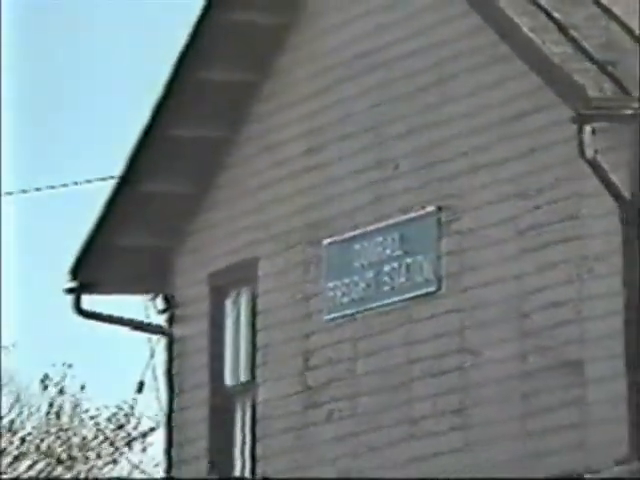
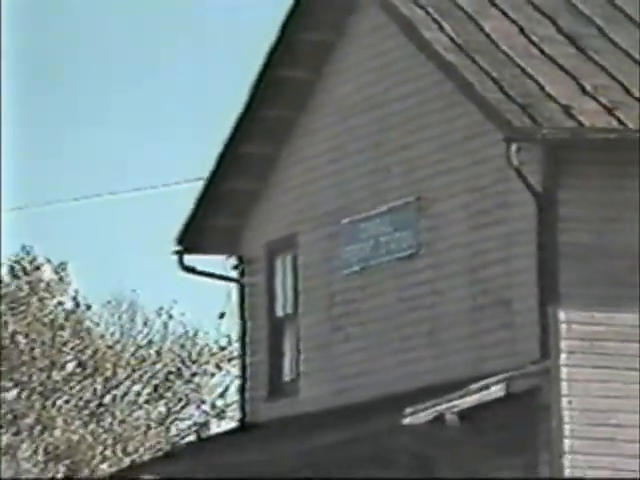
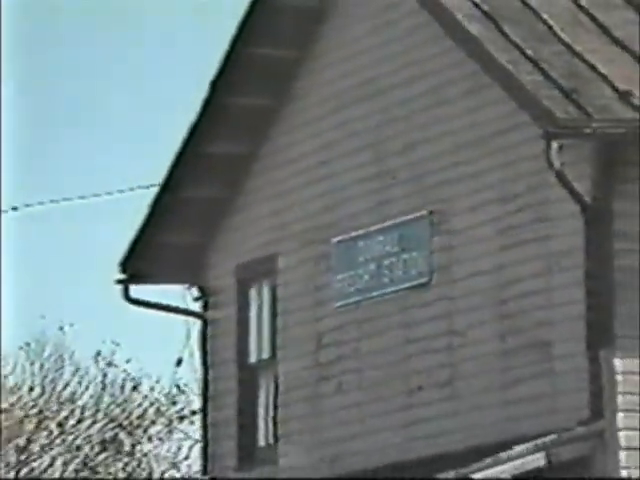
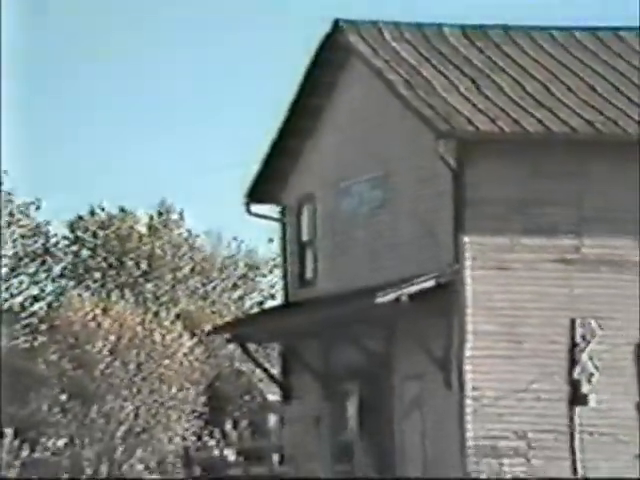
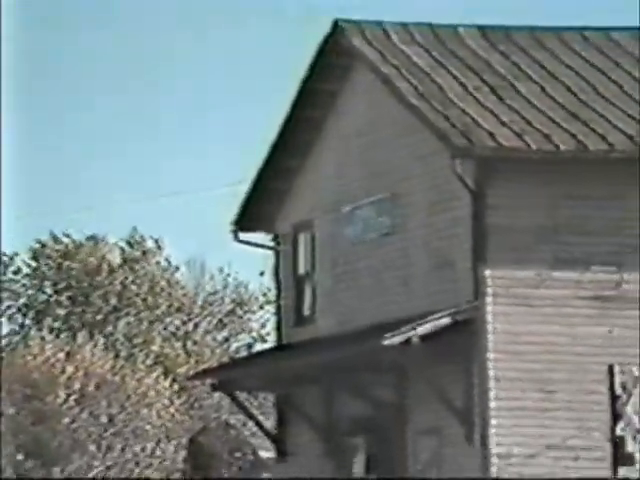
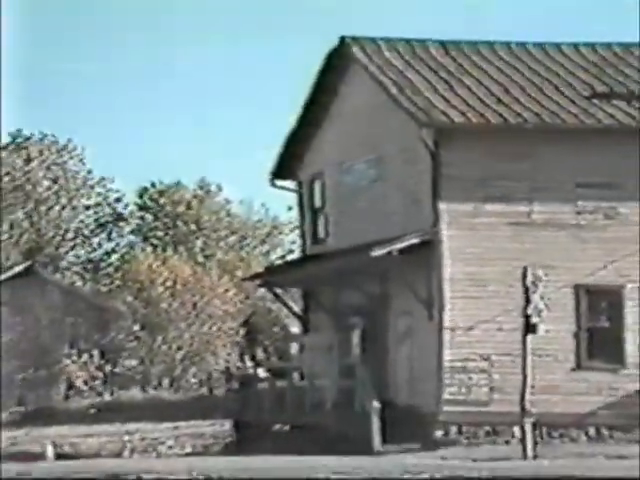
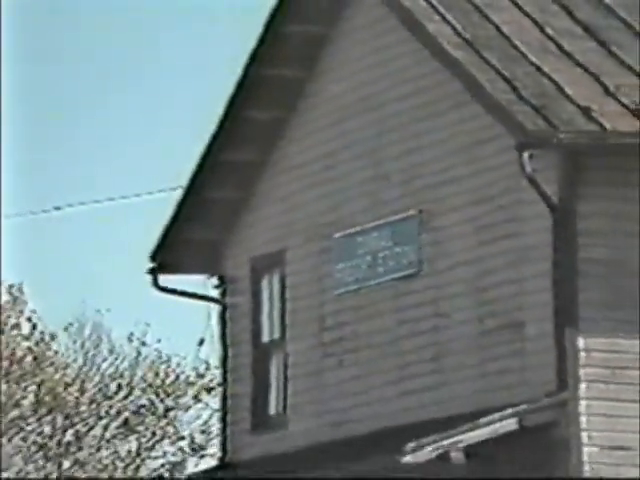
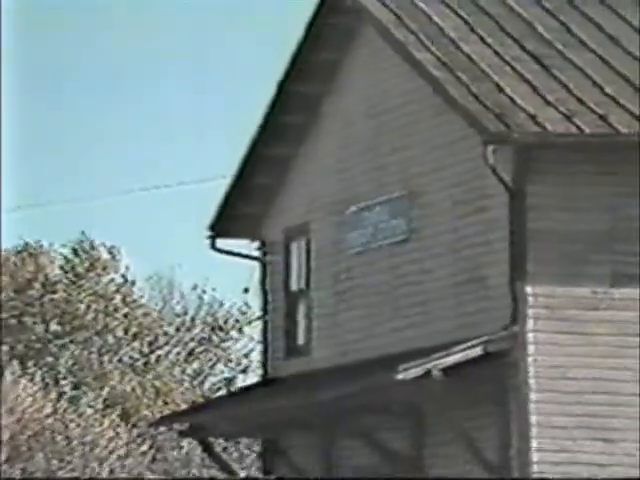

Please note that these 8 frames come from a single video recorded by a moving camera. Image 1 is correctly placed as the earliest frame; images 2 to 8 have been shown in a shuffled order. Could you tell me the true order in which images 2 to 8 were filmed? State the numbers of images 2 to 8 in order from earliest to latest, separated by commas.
3, 7, 2, 8, 5, 4, 6
